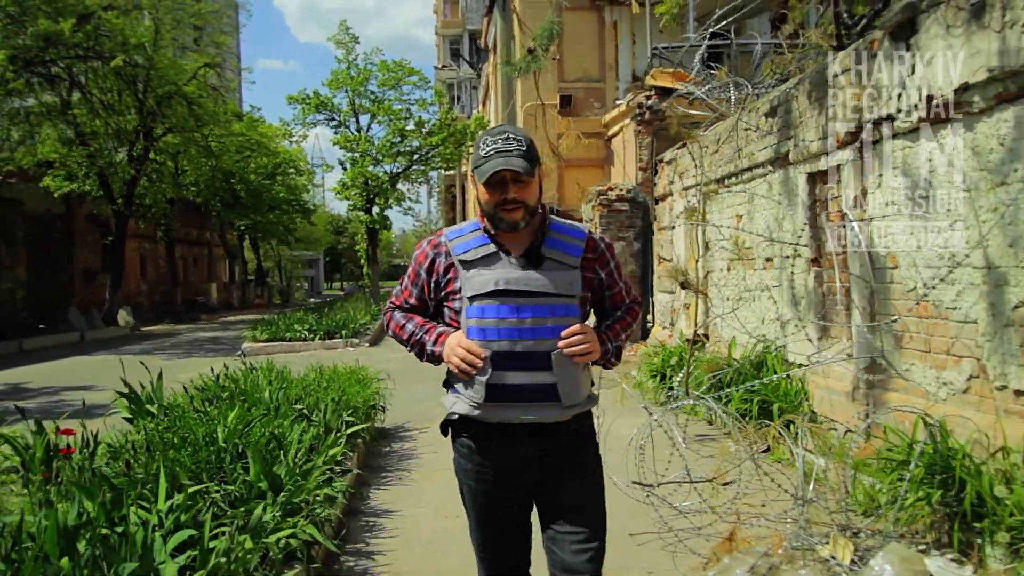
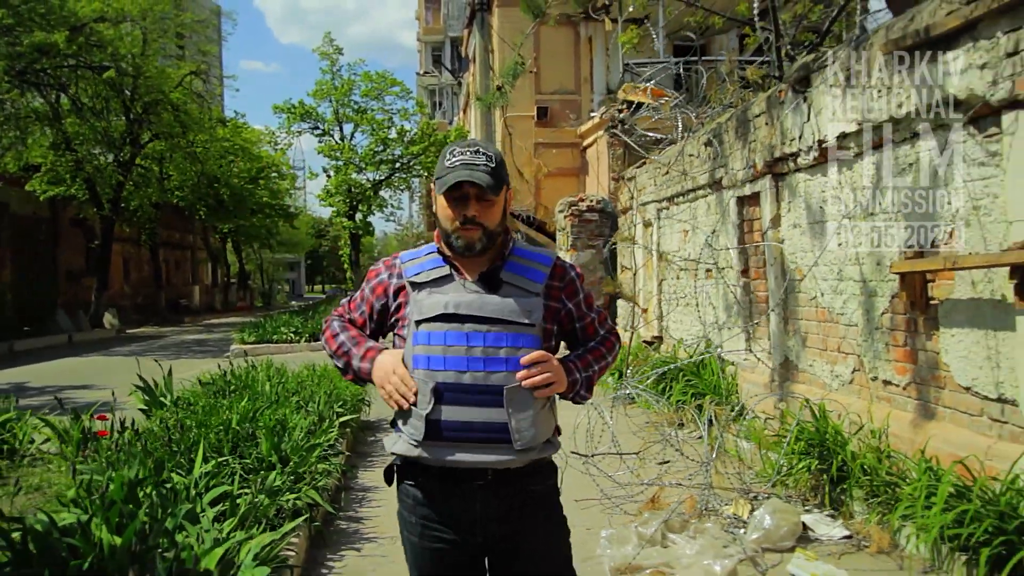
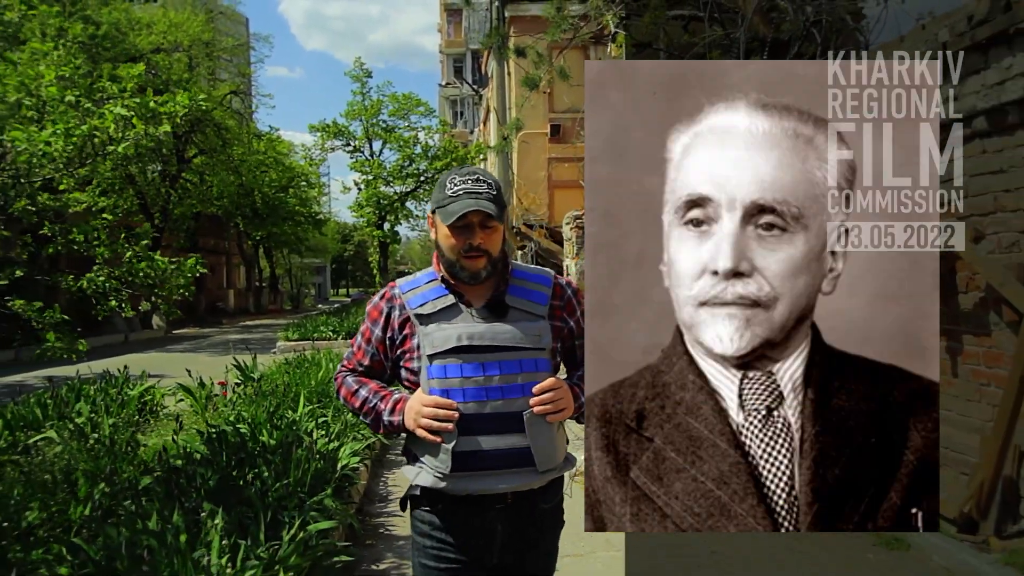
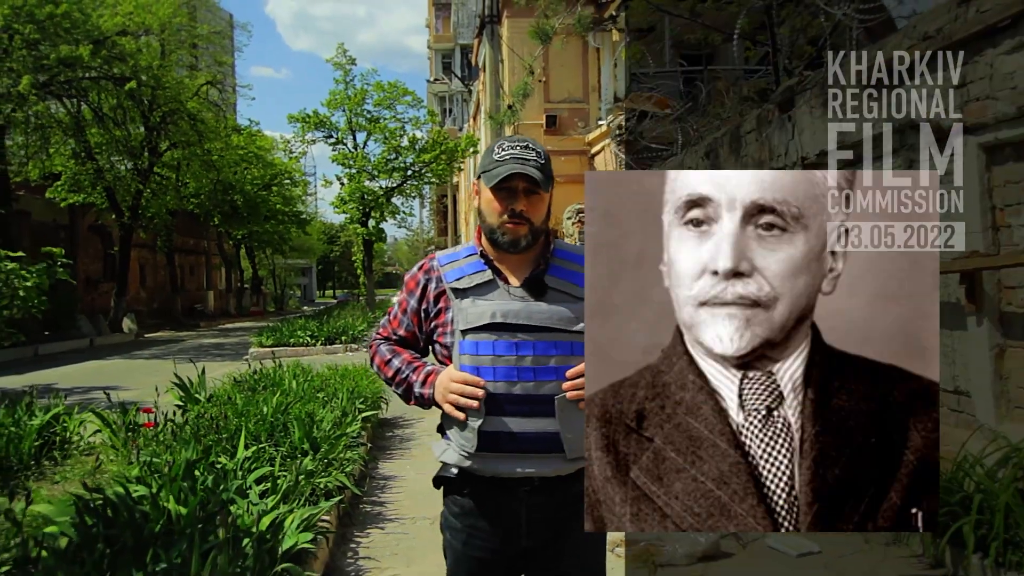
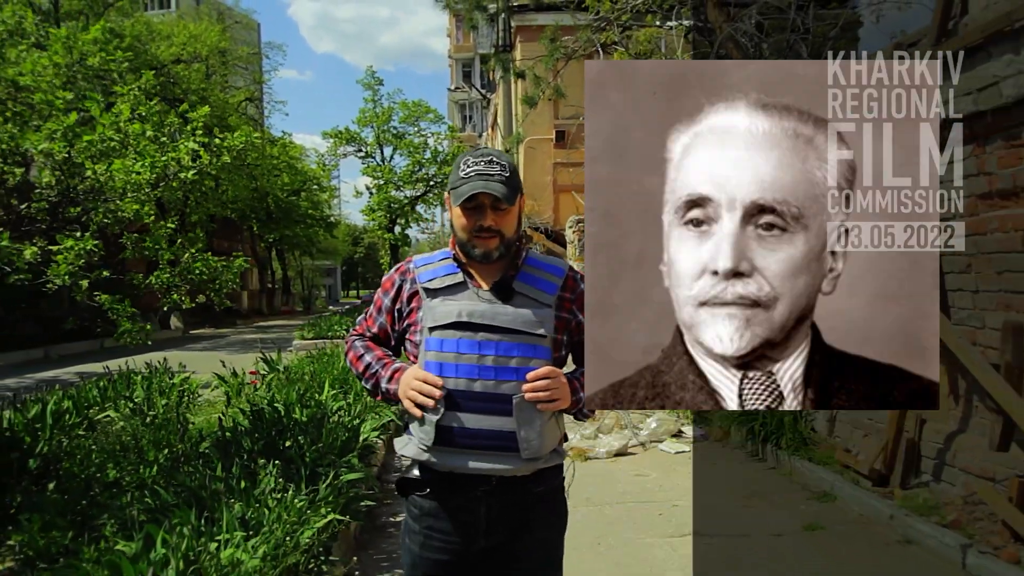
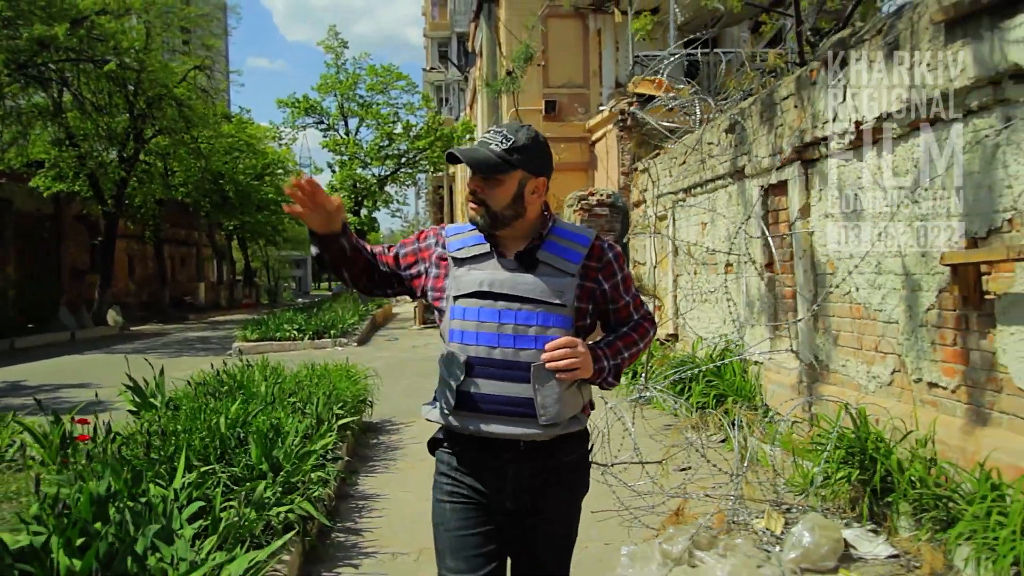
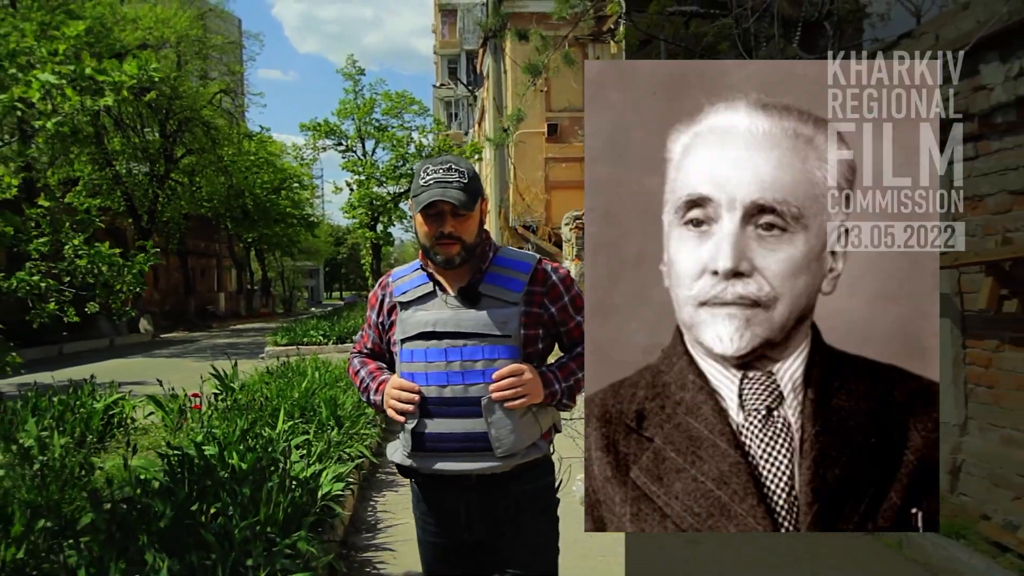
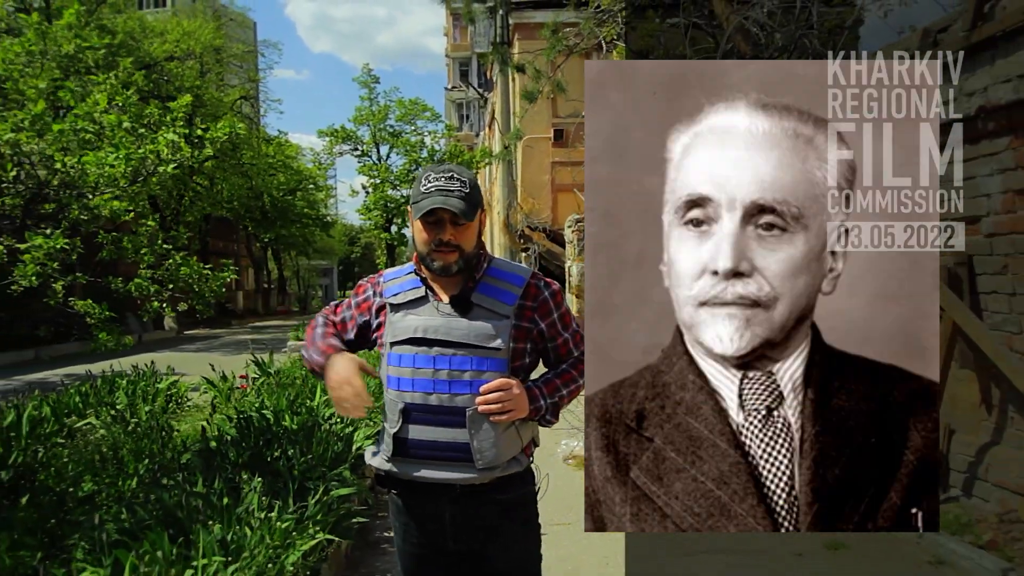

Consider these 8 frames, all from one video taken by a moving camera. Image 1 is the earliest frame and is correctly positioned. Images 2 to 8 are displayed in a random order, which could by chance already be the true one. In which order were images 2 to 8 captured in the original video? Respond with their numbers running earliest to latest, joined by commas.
6, 2, 4, 7, 3, 8, 5
